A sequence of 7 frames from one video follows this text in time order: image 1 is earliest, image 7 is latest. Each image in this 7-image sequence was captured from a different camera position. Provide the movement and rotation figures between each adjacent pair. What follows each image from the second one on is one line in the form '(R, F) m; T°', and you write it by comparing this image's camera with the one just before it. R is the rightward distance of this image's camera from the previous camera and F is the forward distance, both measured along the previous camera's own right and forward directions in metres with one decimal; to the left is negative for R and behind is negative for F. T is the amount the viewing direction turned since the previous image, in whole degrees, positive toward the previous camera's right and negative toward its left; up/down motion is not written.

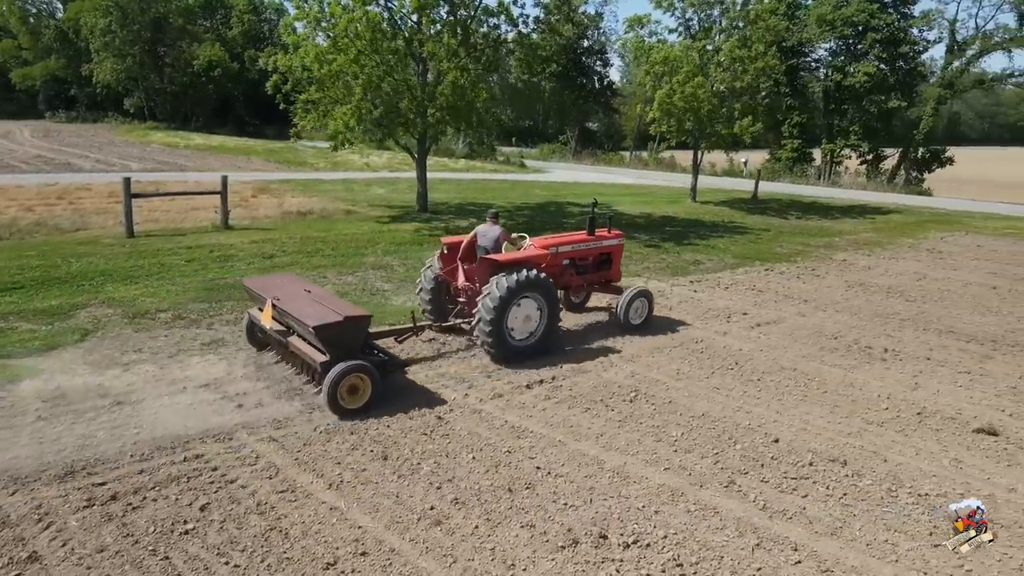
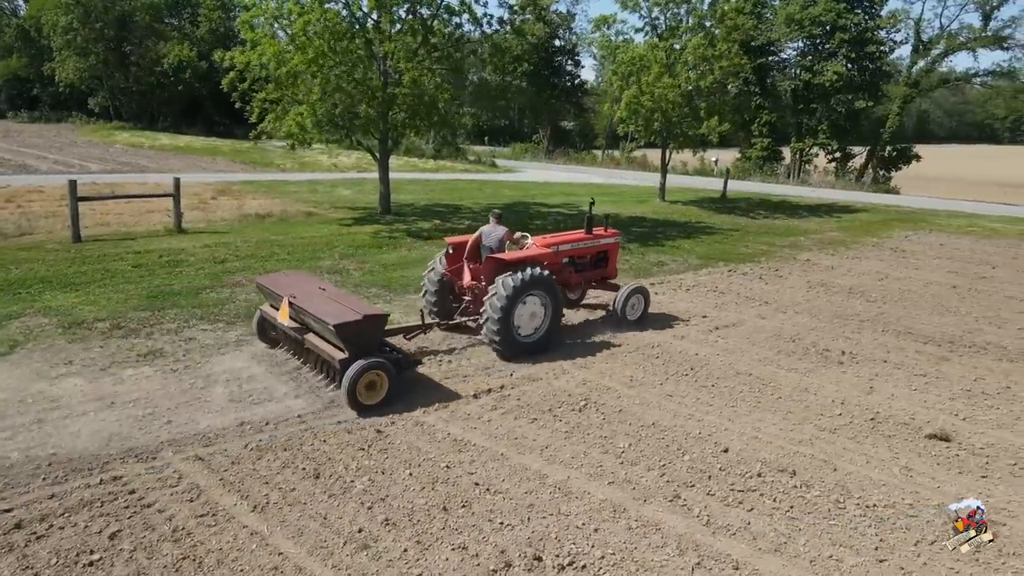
(+0.3, +0.2) m; +2°
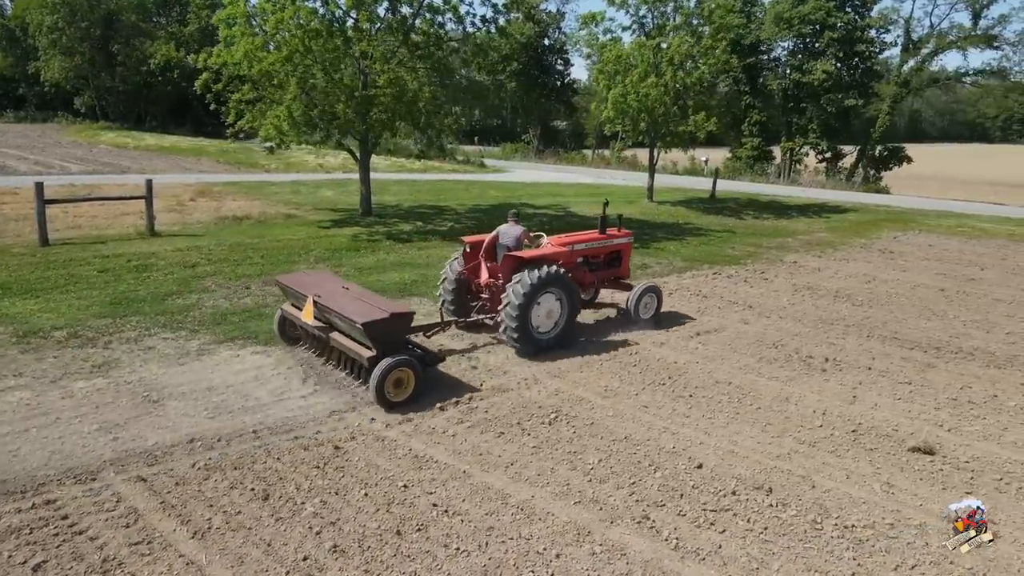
(+0.2, +0.3) m; 0°
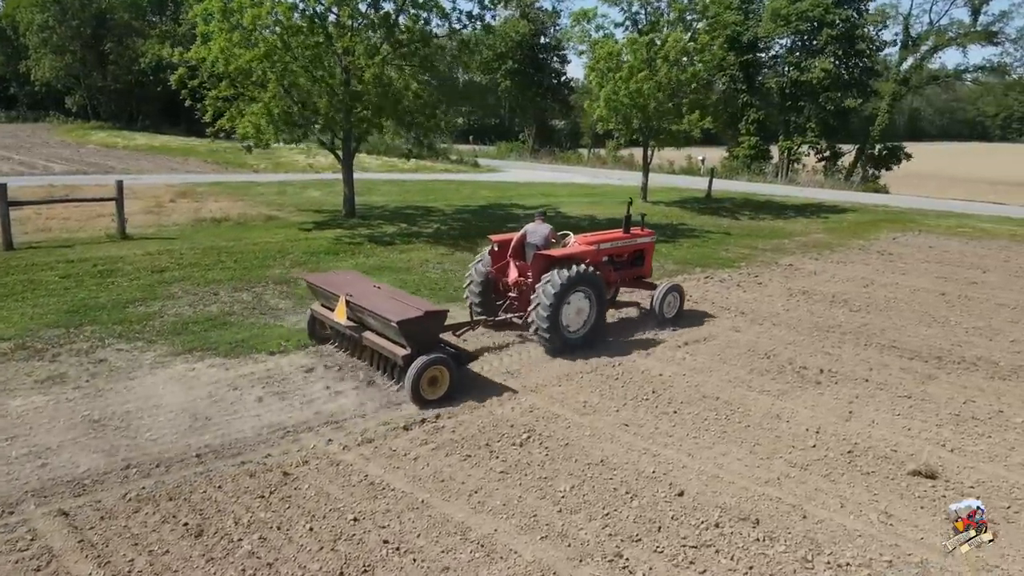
(+0.2, +0.4) m; 0°
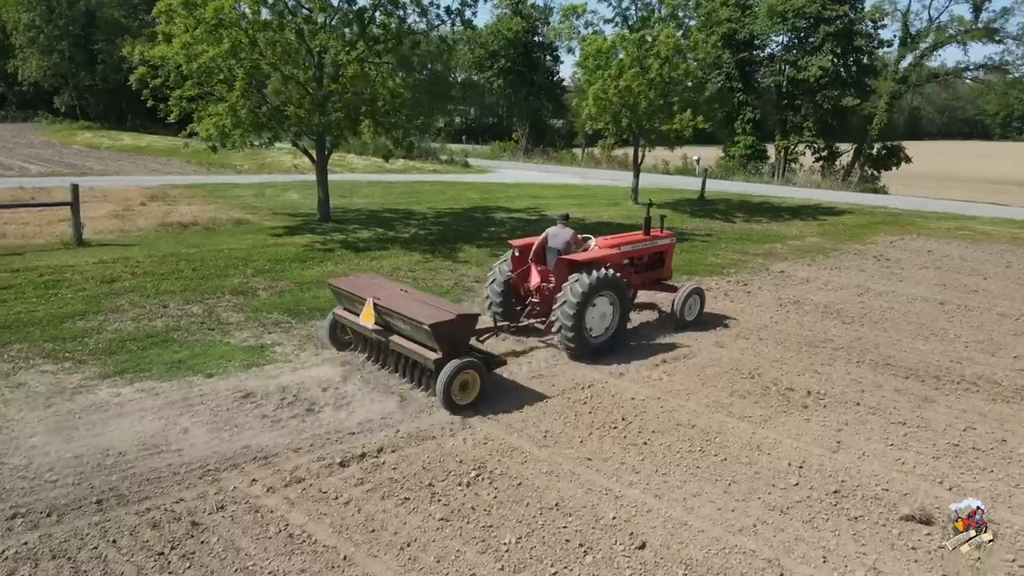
(+0.4, +0.6) m; 0°
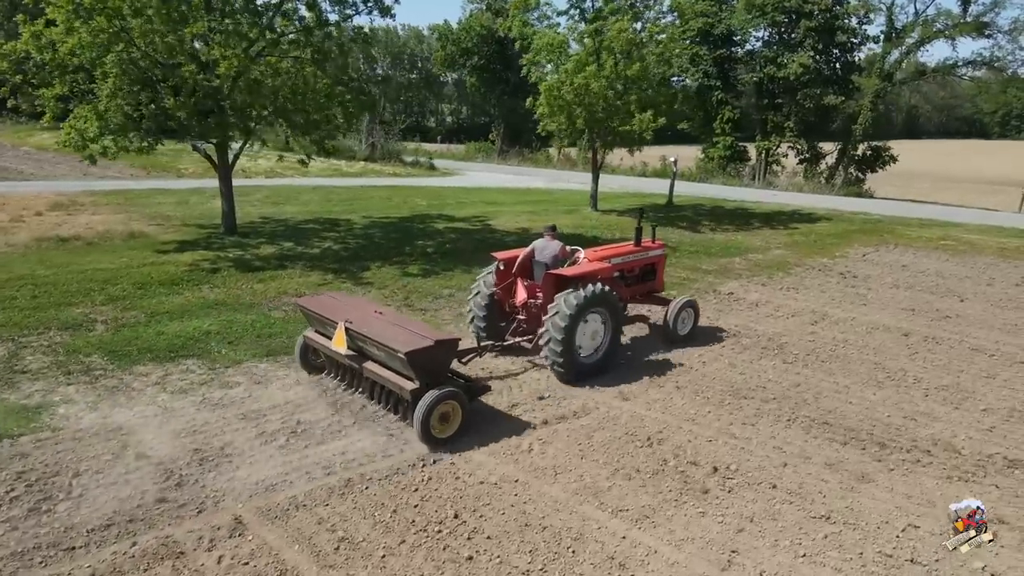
(+1.3, +1.4) m; 0°
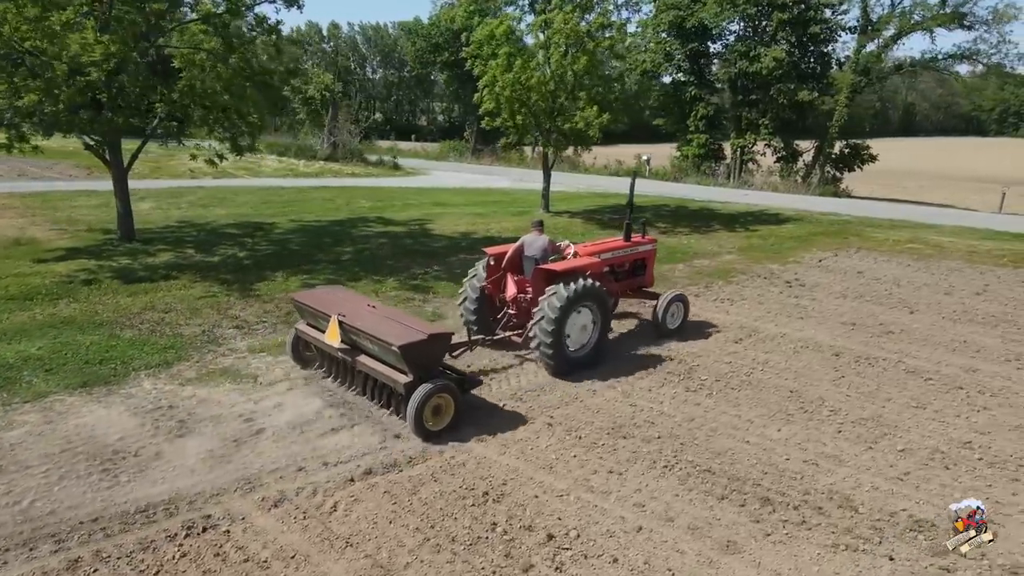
(+1.3, +1.0) m; 0°
